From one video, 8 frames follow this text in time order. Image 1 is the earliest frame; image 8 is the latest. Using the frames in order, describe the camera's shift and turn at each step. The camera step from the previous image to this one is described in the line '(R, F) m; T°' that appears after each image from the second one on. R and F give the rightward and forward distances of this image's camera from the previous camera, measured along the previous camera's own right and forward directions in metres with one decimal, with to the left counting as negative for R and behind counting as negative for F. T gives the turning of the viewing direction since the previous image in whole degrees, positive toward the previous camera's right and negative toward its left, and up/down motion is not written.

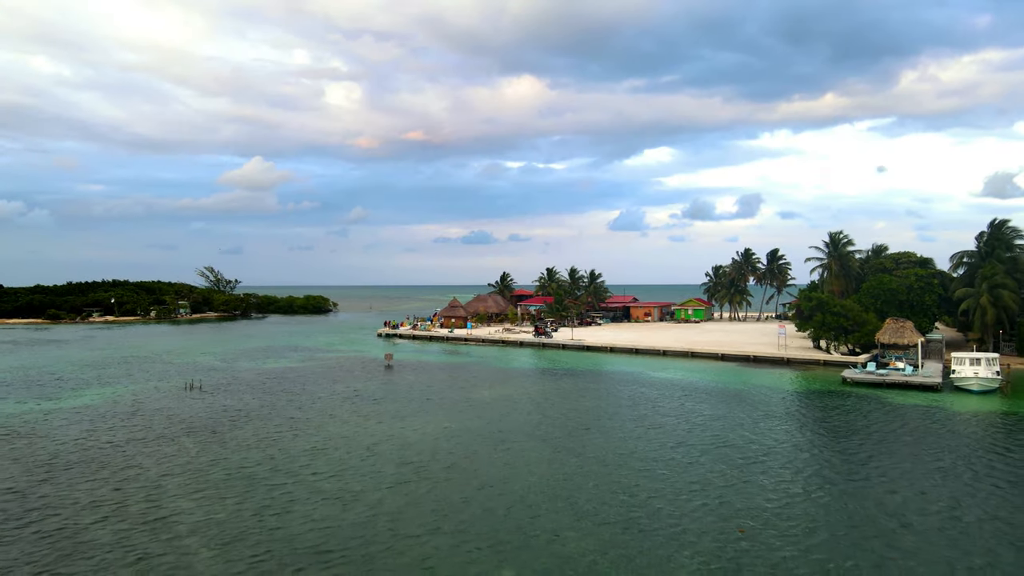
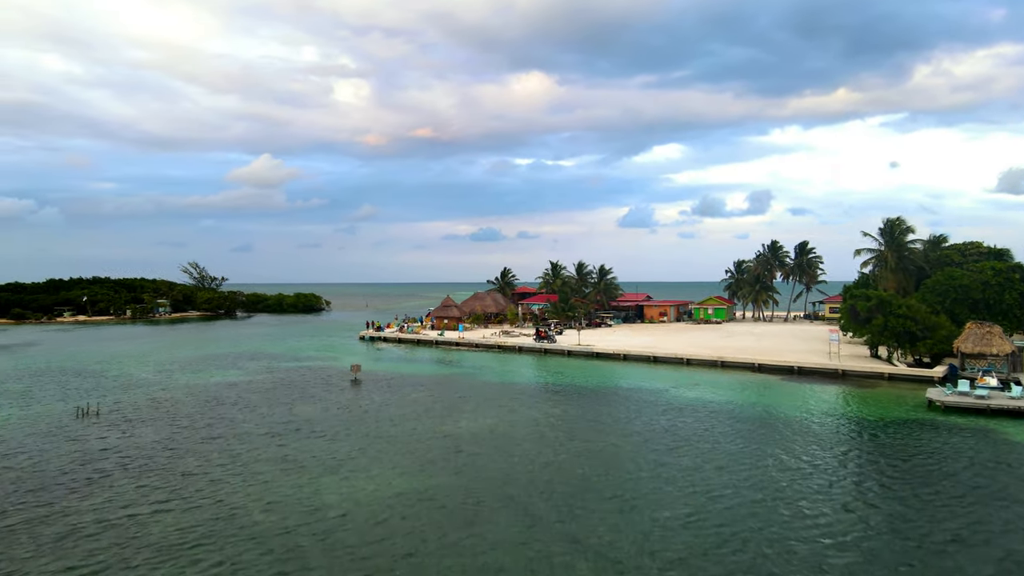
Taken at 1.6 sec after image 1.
(+0.7, +7.6) m; -1°
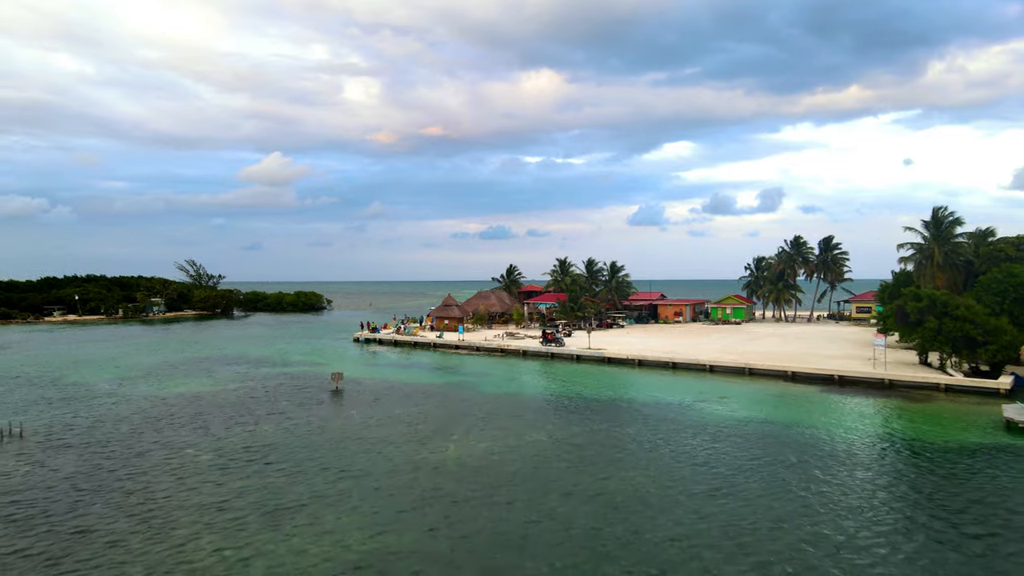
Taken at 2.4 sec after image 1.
(+0.3, +4.1) m; -1°
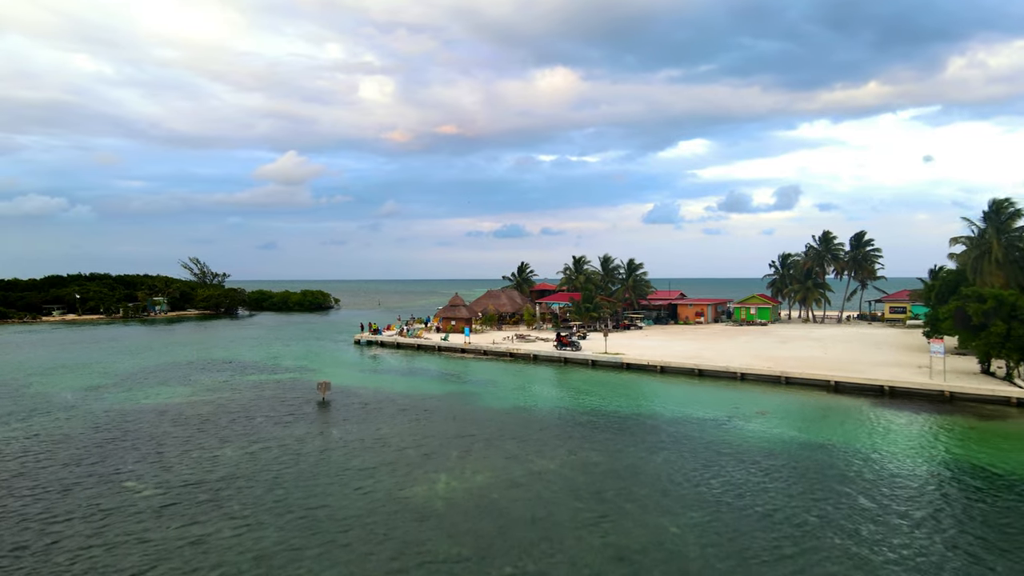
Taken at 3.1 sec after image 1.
(+0.3, +3.5) m; -1°
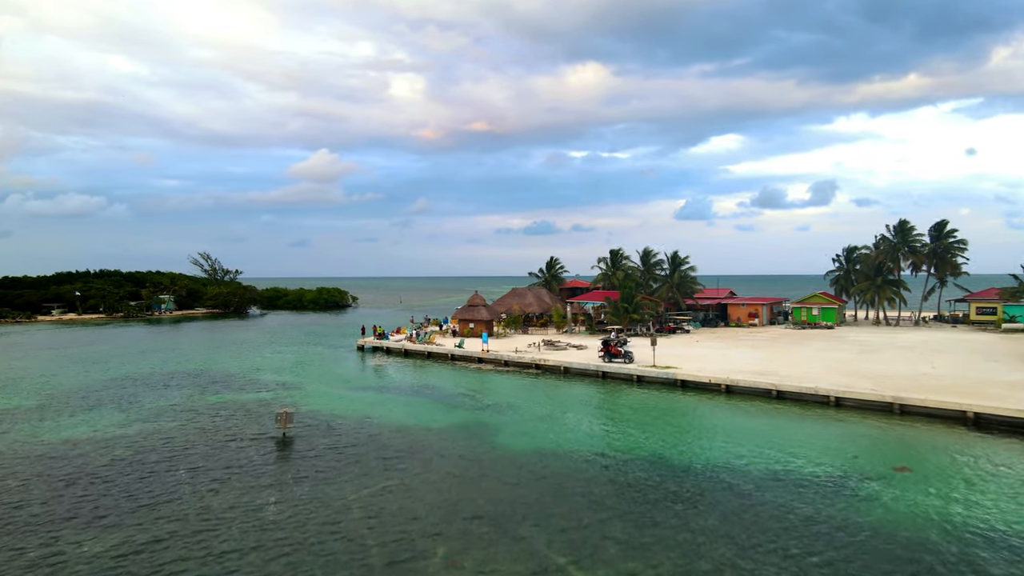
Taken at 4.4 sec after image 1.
(+0.2, +7.3) m; -2°
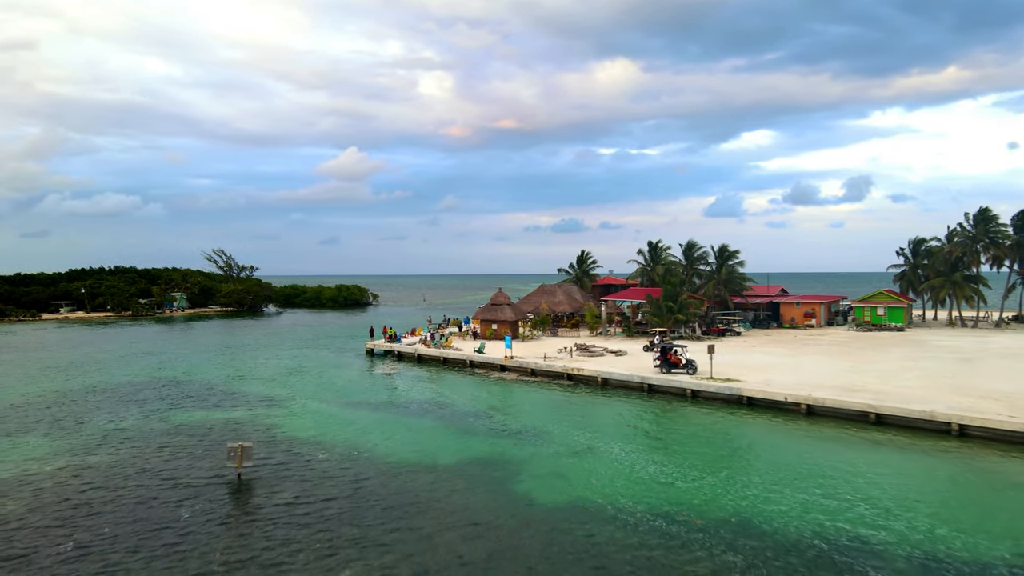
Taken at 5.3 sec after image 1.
(0.0, +5.3) m; -2°
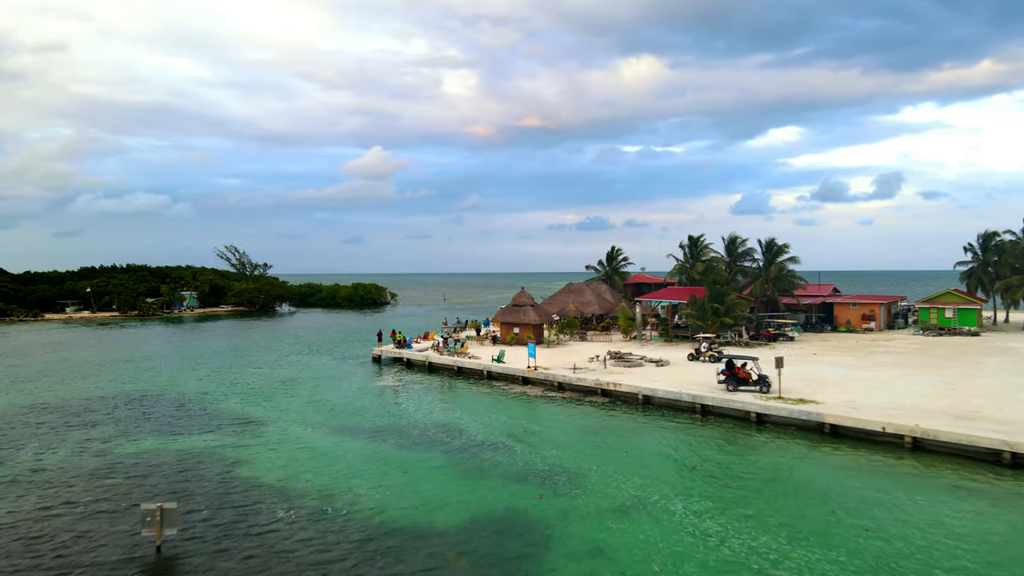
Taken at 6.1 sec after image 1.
(0.0, +4.6) m; -2°
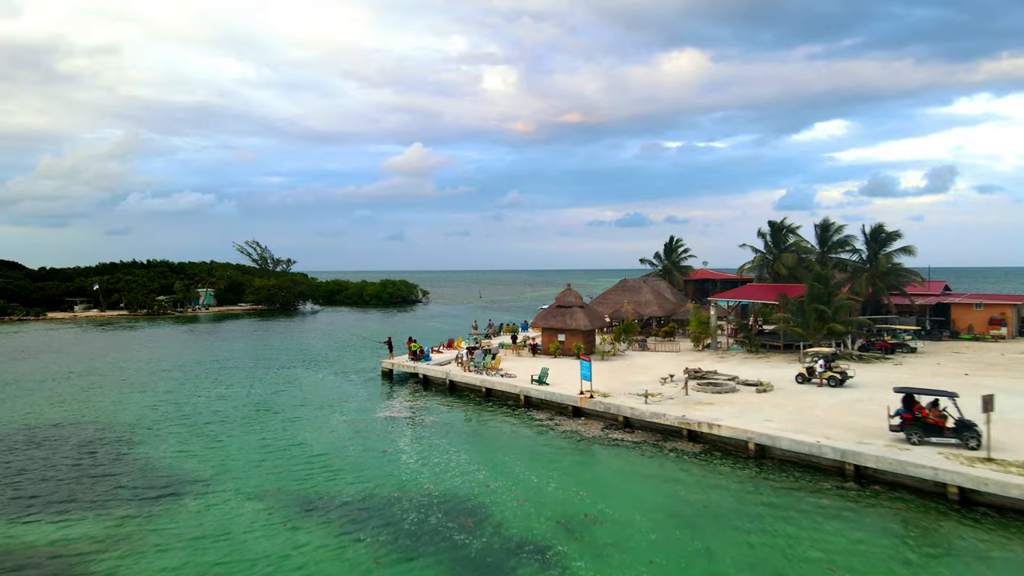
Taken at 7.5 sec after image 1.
(-0.2, +7.6) m; -3°
